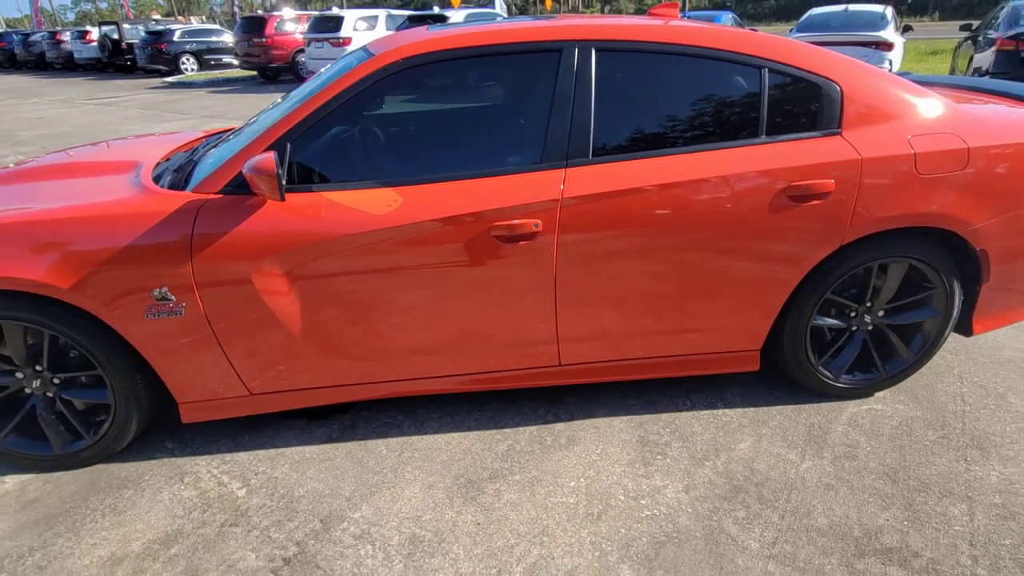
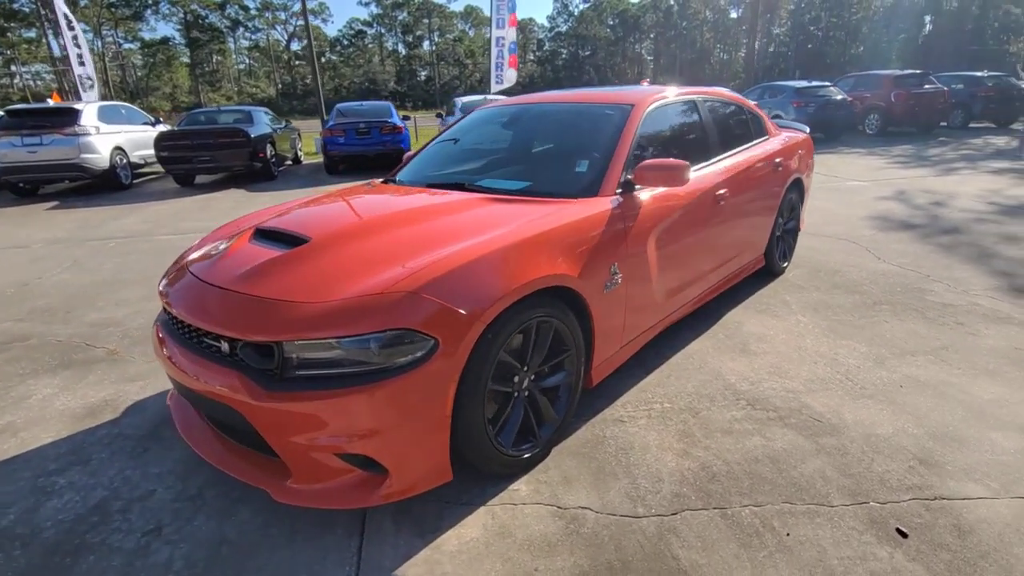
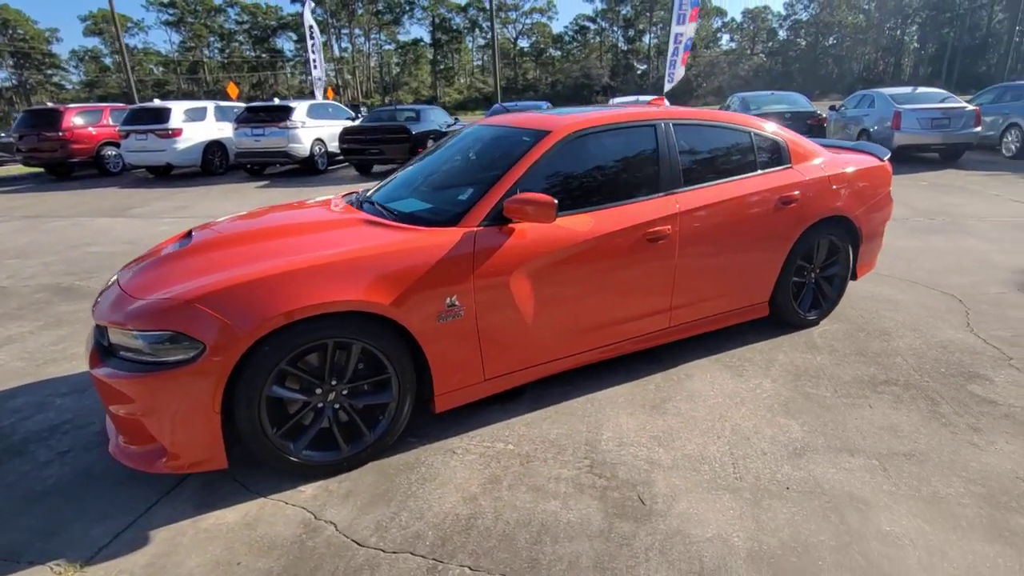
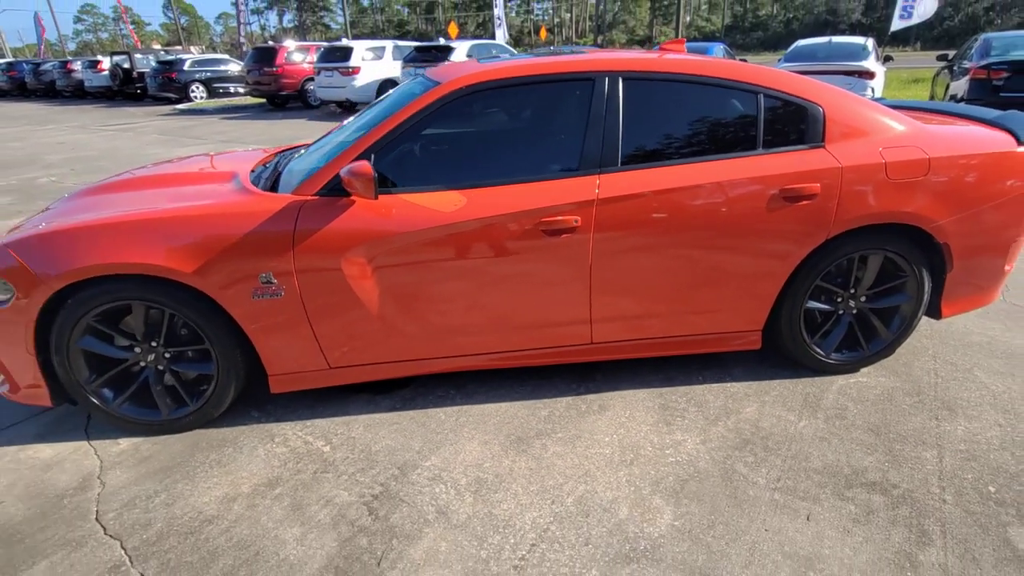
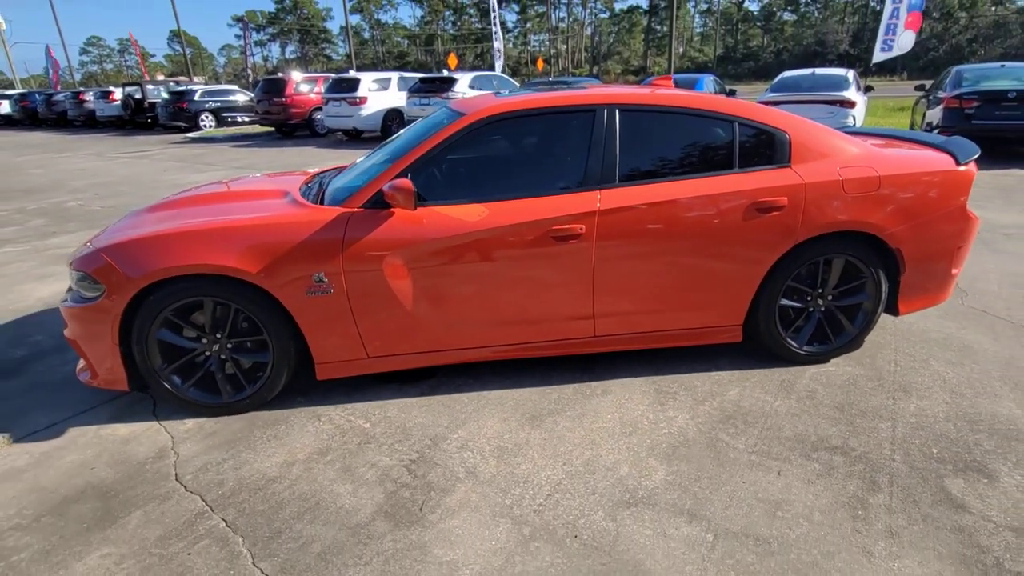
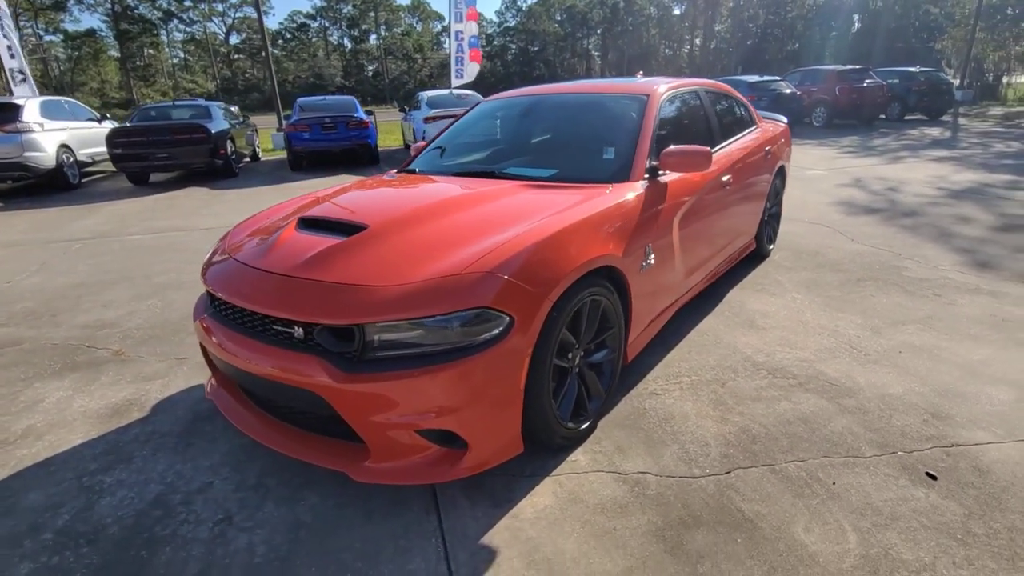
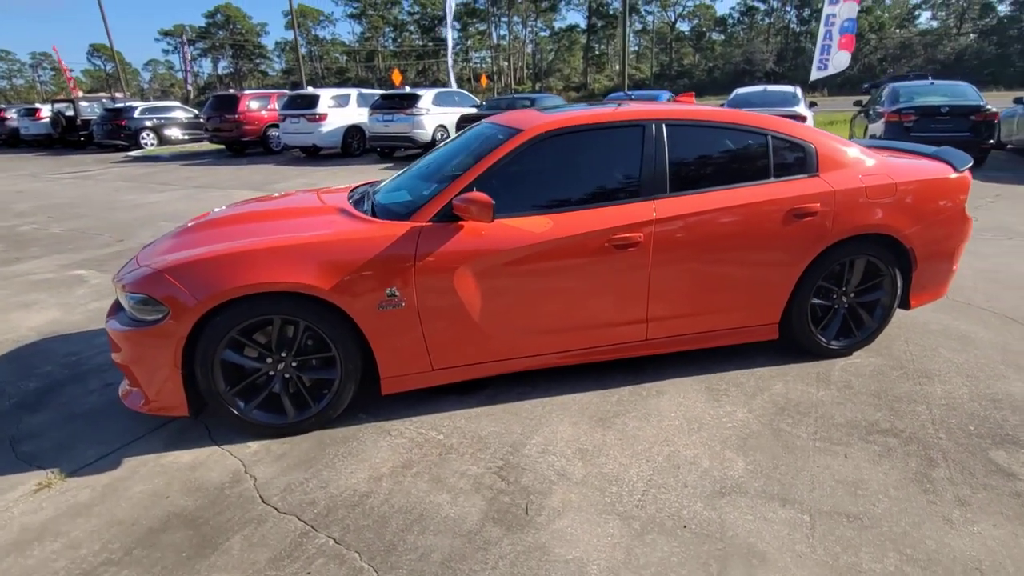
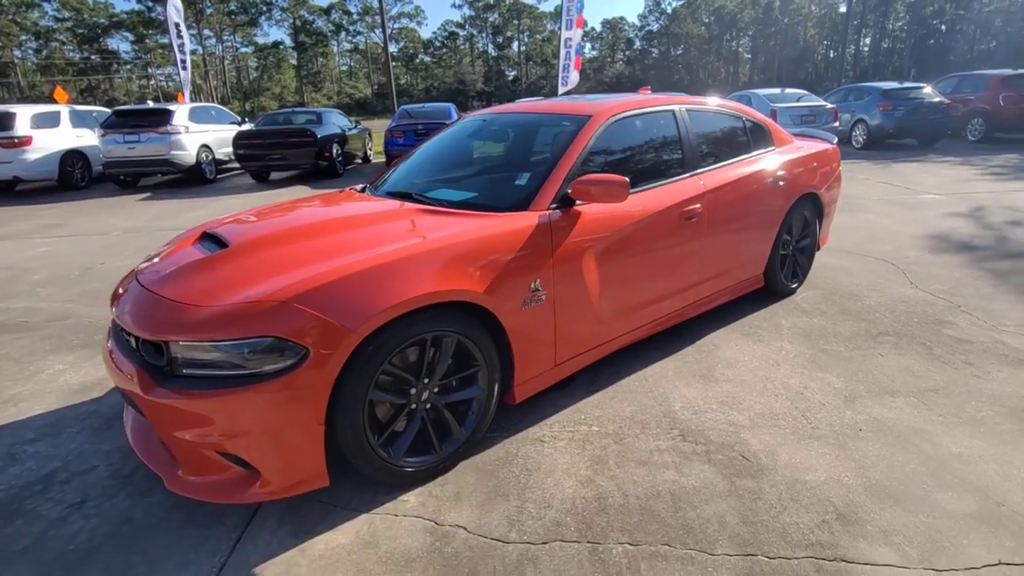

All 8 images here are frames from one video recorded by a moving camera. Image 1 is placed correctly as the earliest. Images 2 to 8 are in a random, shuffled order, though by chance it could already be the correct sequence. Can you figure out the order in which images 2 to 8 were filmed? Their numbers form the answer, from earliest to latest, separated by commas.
4, 5, 7, 3, 8, 2, 6
